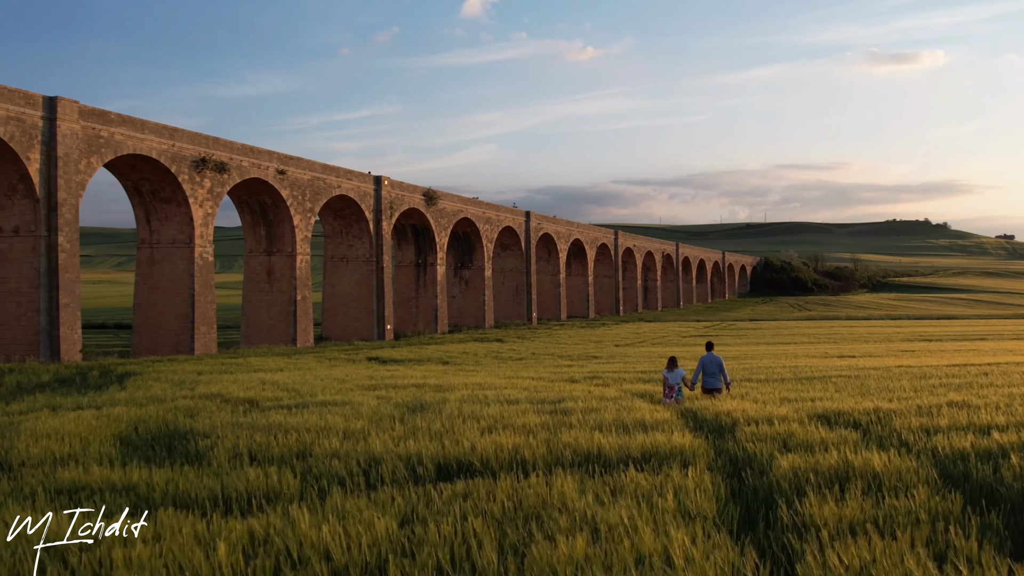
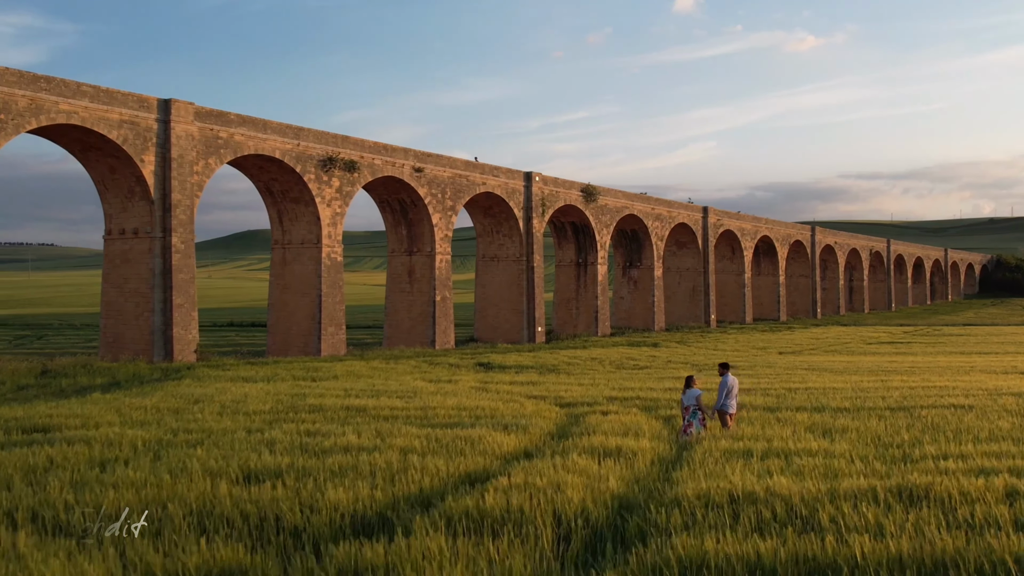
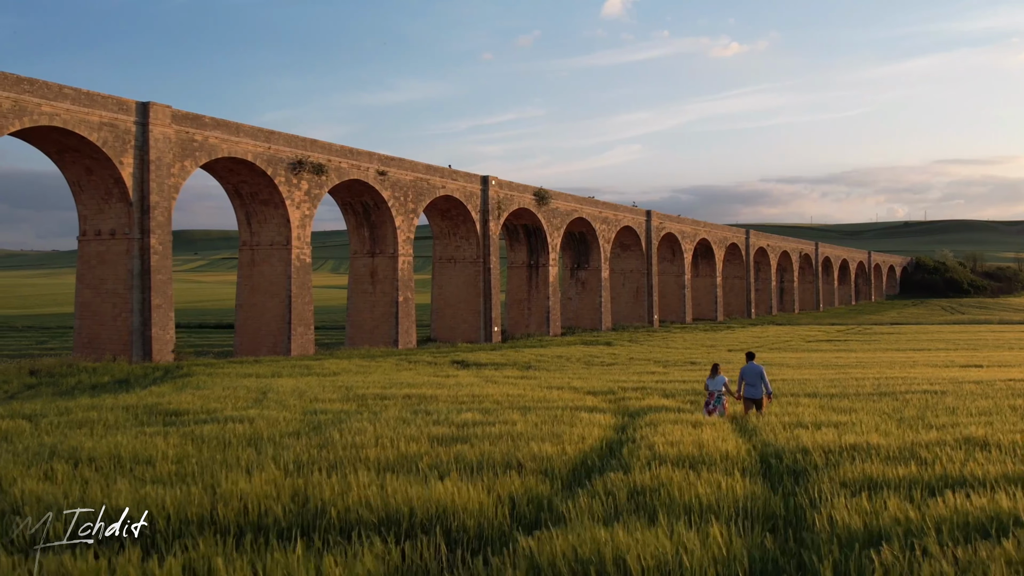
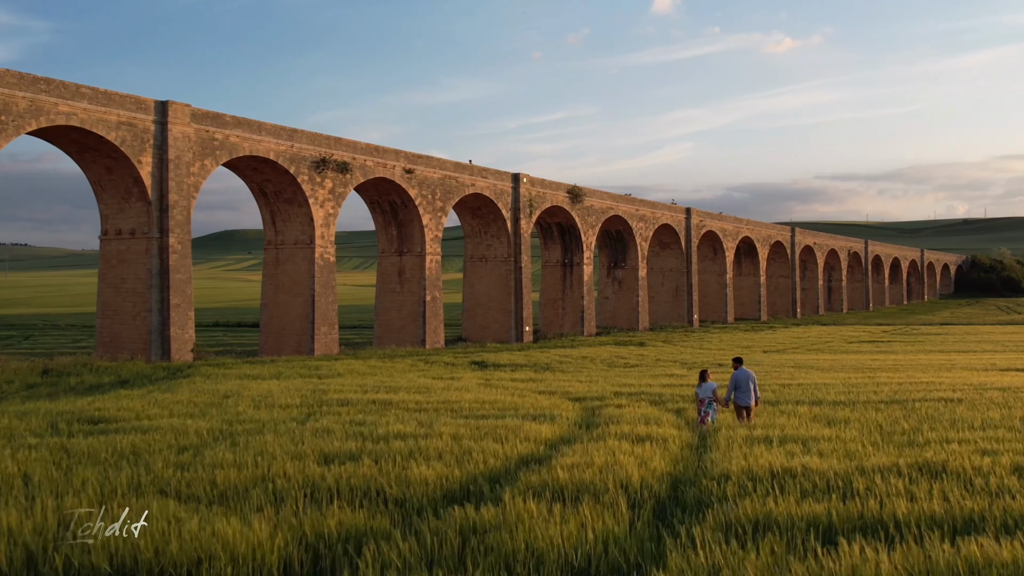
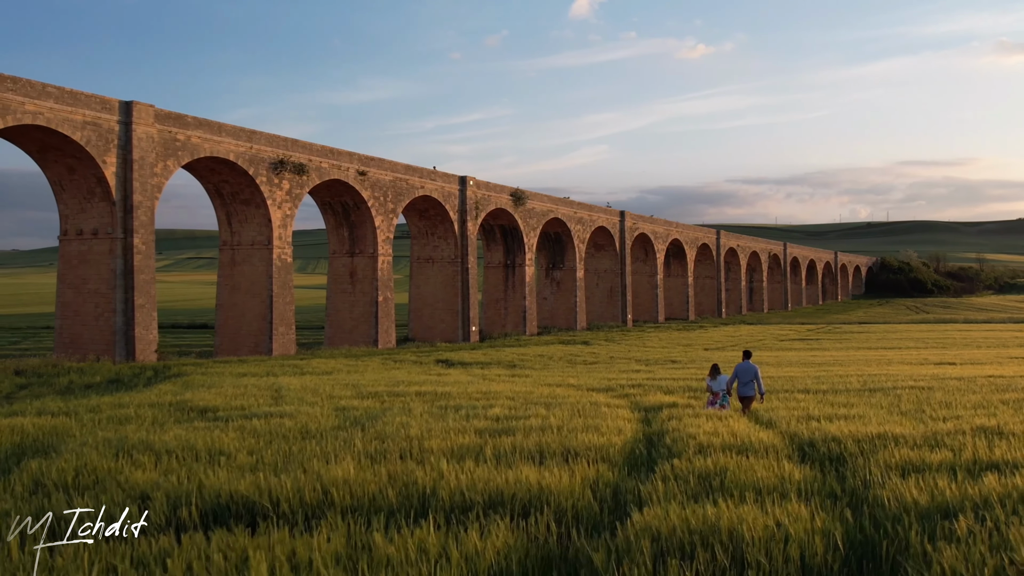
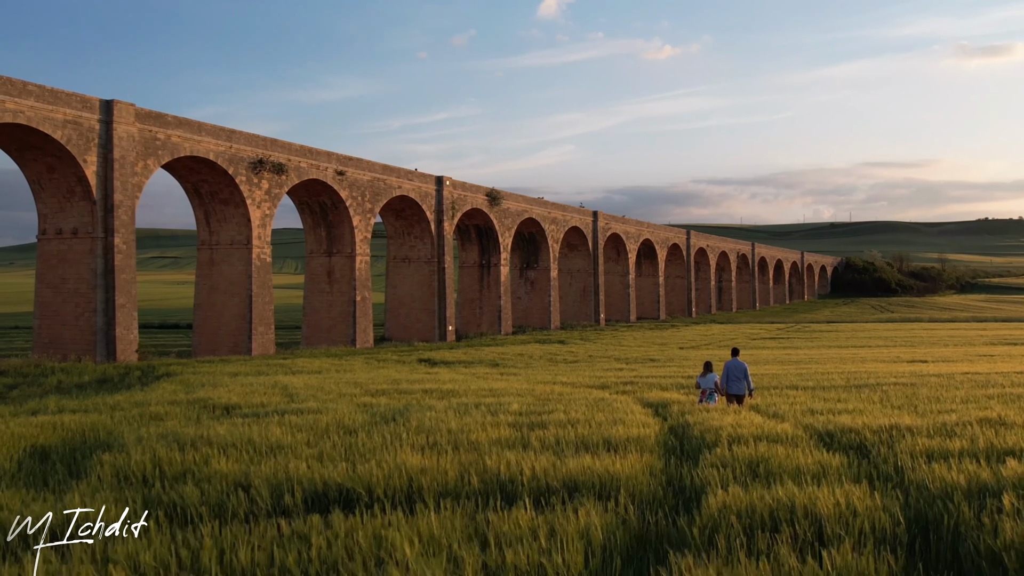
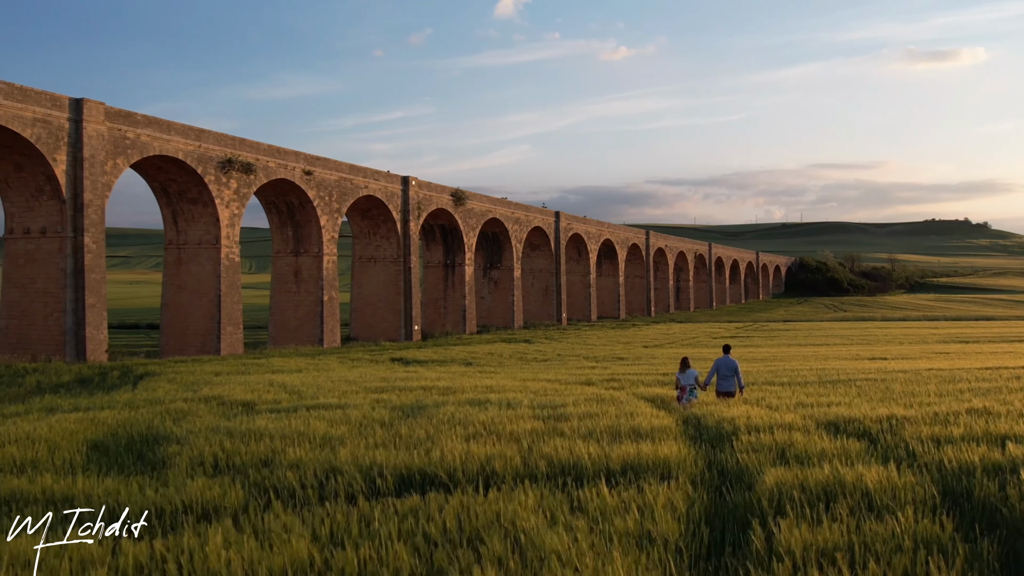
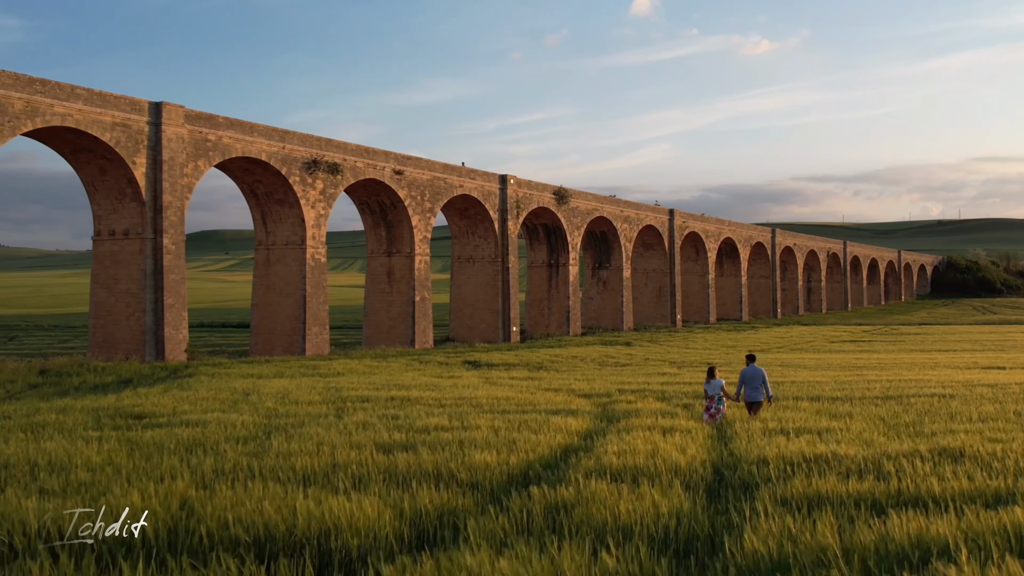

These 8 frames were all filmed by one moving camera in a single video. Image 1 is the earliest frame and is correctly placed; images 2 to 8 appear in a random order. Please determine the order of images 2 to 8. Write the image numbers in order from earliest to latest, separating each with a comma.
7, 6, 5, 3, 8, 4, 2
